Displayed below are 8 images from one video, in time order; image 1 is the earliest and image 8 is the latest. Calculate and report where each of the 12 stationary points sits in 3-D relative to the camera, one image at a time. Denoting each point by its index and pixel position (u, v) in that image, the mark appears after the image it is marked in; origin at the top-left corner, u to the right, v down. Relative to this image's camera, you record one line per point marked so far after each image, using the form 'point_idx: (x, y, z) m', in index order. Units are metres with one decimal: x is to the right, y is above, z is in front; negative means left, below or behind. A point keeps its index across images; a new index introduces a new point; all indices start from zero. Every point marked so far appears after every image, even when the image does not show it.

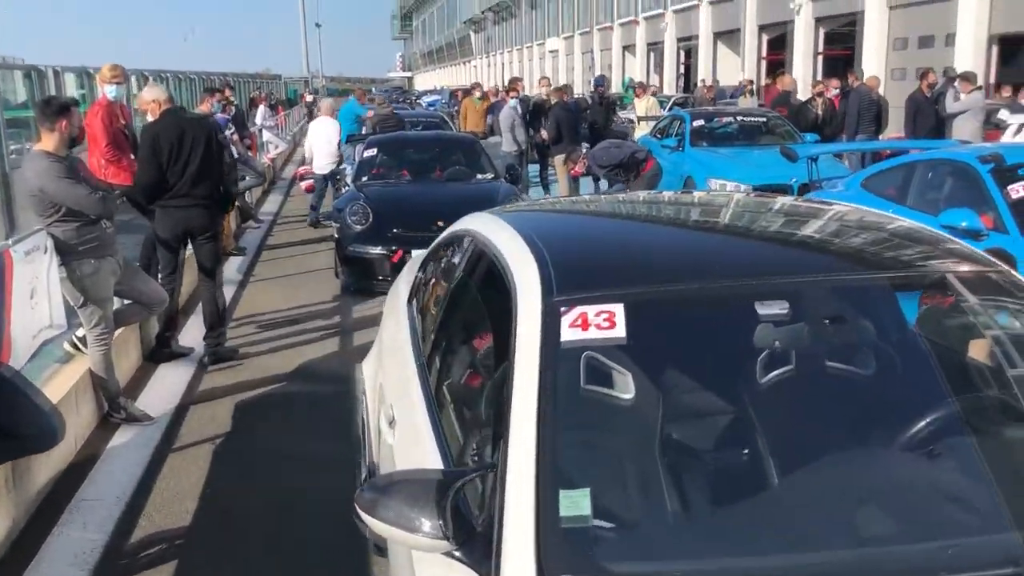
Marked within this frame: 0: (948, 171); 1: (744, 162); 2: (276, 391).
0: (+2.7, +0.7, +5.8) m
1: (+2.5, +1.4, +10.1) m
2: (-1.4, -0.6, +5.6) m
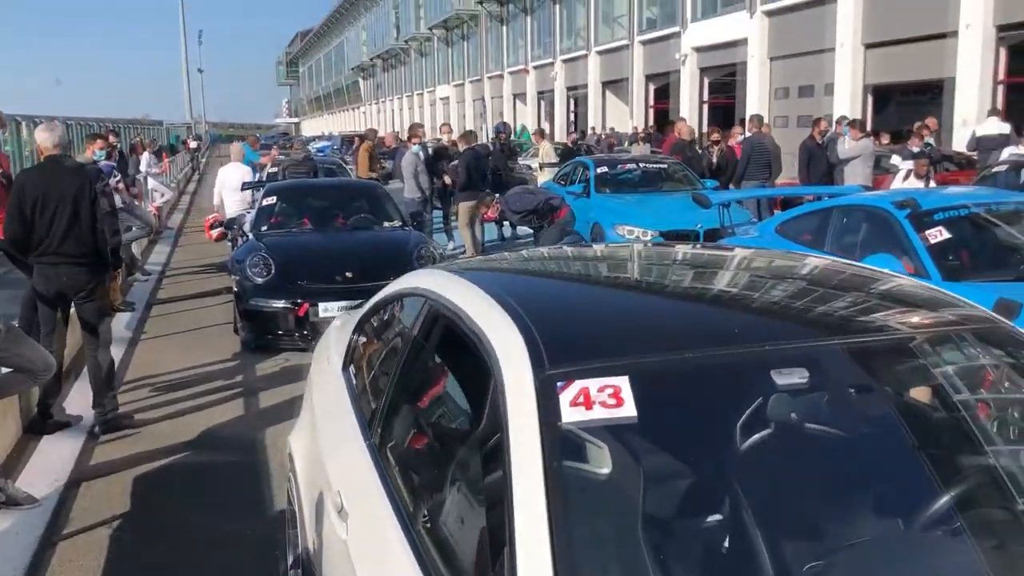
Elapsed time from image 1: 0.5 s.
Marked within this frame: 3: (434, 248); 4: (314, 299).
0: (+2.2, +0.5, +5.9) m
1: (+1.5, +0.9, +10.2) m
2: (-1.8, -0.9, +5.1) m
3: (-0.7, +0.4, +8.3) m
4: (-1.6, -0.1, +7.4) m
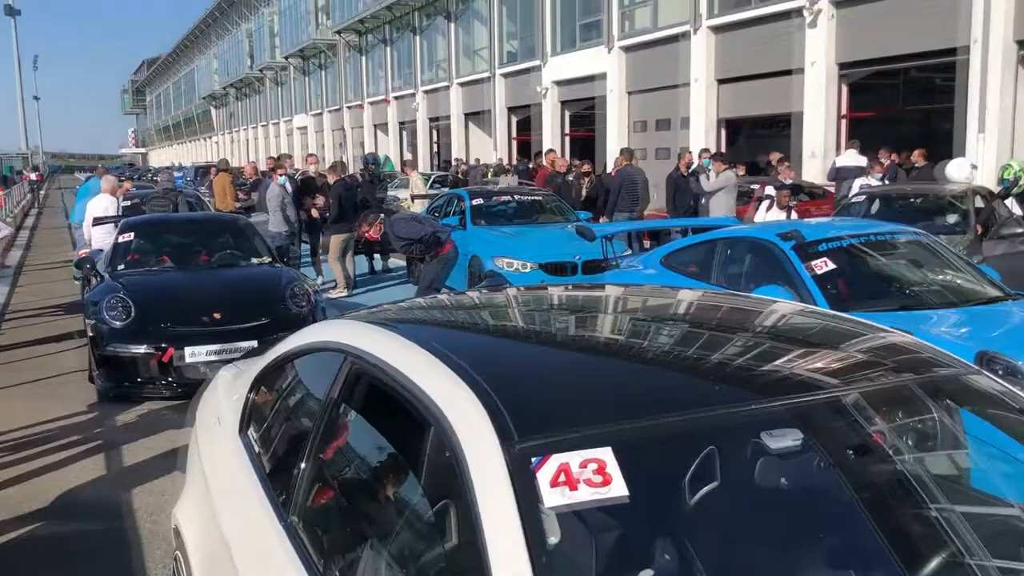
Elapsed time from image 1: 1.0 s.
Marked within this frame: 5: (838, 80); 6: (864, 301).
0: (+1.5, +0.3, +6.0) m
1: (+0.2, +0.5, +10.1) m
2: (-2.3, -1.2, +4.5) m
3: (-1.7, 0.0, +7.9) m
4: (-2.4, -0.4, +6.9) m
5: (+6.5, +4.1, +18.6) m
6: (+2.0, -0.1, +5.2) m
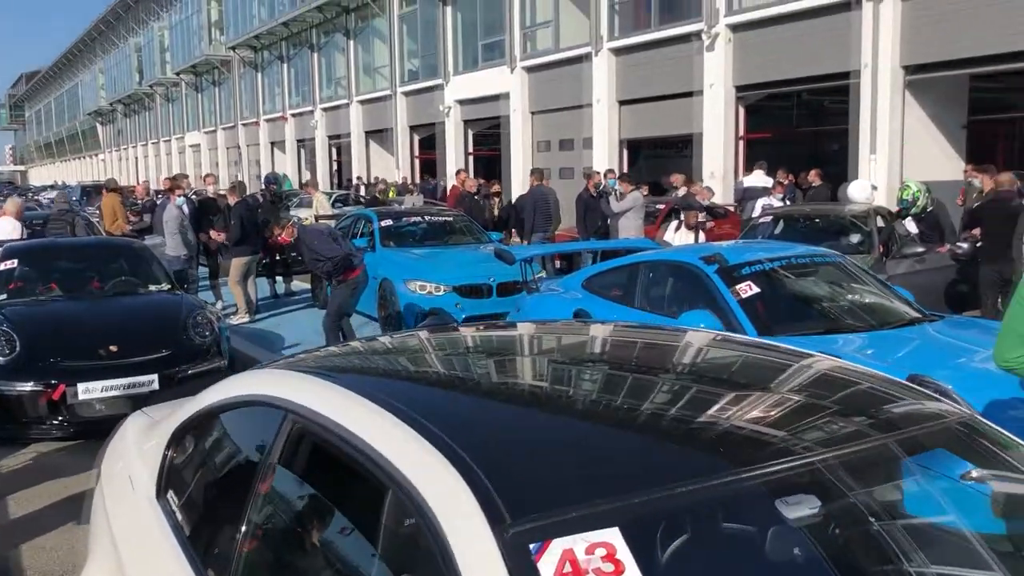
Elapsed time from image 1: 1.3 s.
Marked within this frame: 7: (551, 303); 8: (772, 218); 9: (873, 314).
0: (+1.0, +0.1, +5.9) m
1: (-0.8, +0.3, +9.9) m
2: (-2.6, -1.4, +4.0) m
3: (-2.4, -0.2, +7.5) m
4: (-3.0, -0.6, +6.4) m
5: (+4.6, +3.8, +19.1) m
6: (+1.6, -0.2, +5.2) m
7: (+0.2, -0.1, +6.7) m
8: (+2.8, +0.8, +10.2) m
9: (+2.1, -0.2, +5.5) m
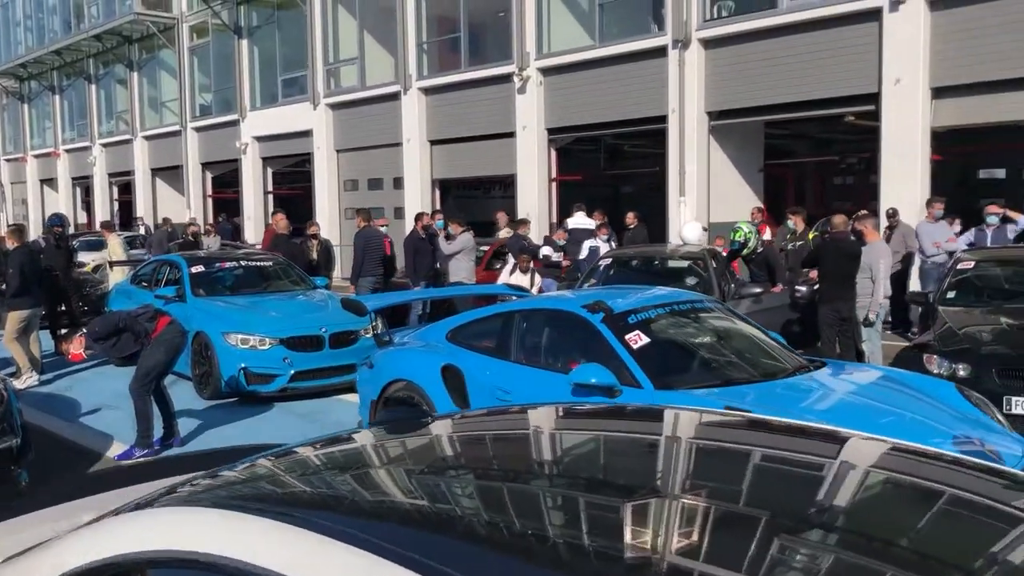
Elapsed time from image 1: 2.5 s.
0: (+0.2, -0.2, +5.5) m
1: (-2.4, -0.2, +9.0) m
2: (-2.9, -1.6, +2.8) m
3: (-3.5, -0.6, +6.3) m
4: (-3.8, -1.0, +5.1) m
5: (+0.7, +3.0, +19.3) m
6: (+0.9, -0.5, +4.9) m
7: (-0.7, -0.4, +6.0) m
8: (+1.0, +0.3, +10.1) m
9: (+1.4, -0.4, +5.3) m
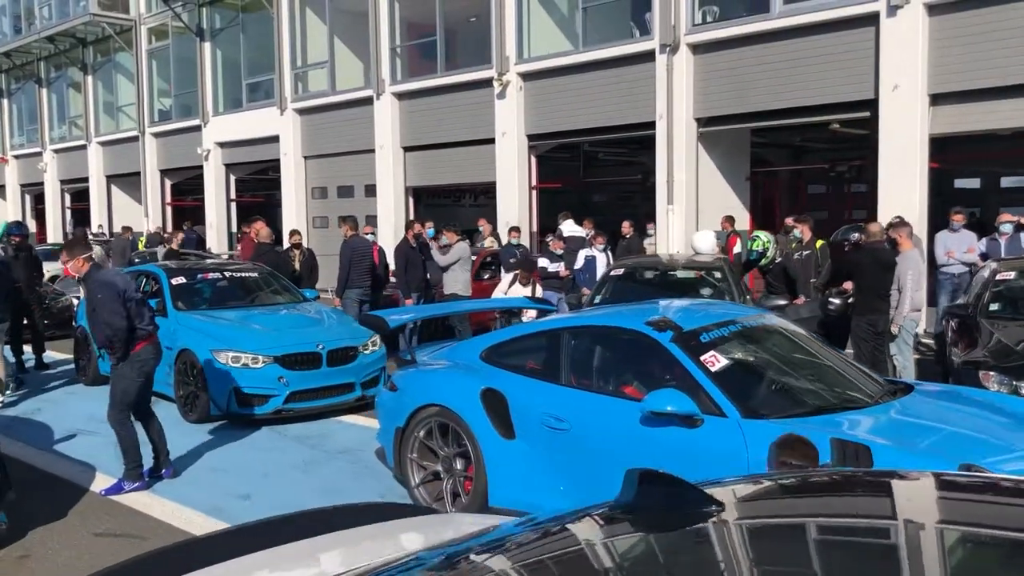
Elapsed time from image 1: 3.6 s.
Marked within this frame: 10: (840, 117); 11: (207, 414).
0: (+0.5, -0.3, +5.0) m
1: (-2.3, -0.4, +8.3) m
2: (-2.5, -1.7, +2.1) m
3: (-3.2, -0.7, +5.6) m
4: (-3.5, -1.1, +4.3) m
5: (+0.3, +2.8, +18.8) m
6: (+1.2, -0.5, +4.4) m
7: (-0.5, -0.5, +5.5) m
8: (+1.1, +0.2, +9.6) m
9: (+1.7, -0.5, +4.9) m
10: (+5.0, +2.6, +14.2) m
11: (-2.6, -1.1, +8.0) m
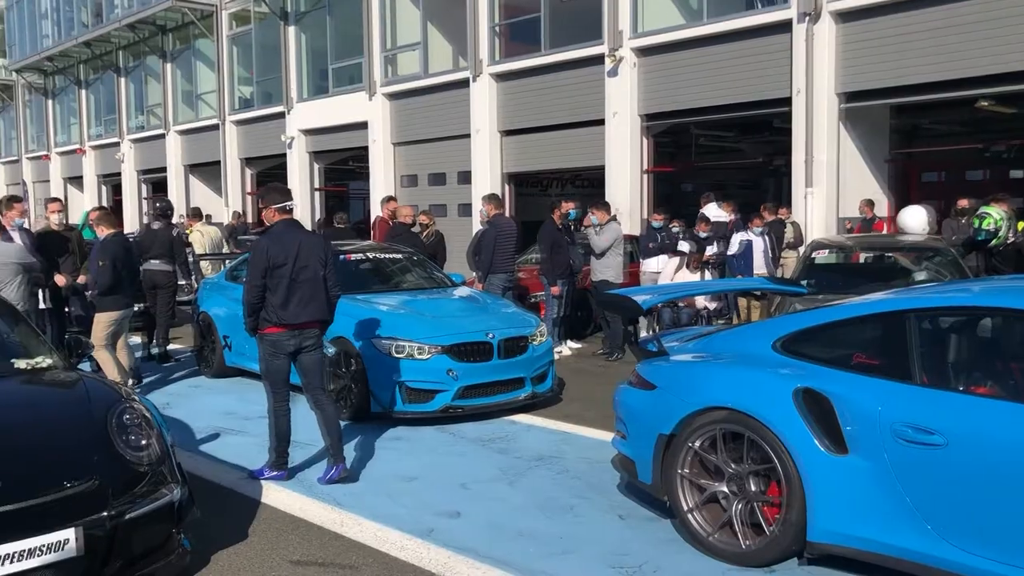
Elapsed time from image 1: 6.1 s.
0: (+1.8, -0.2, +3.8) m
1: (-0.8, -0.2, +7.3) m
2: (-1.3, -1.6, +1.1) m
3: (-1.9, -0.6, +4.6) m
4: (-2.2, -0.9, +3.4) m
5: (+2.4, +2.9, +17.6) m
6: (+2.5, -0.4, +3.2) m
7: (+0.9, -0.4, +4.4) m
8: (+2.7, +0.3, +8.4) m
9: (+3.0, -0.4, +3.6) m
10: (+6.8, +2.7, +12.8) m
11: (-1.1, -0.9, +7.0) m
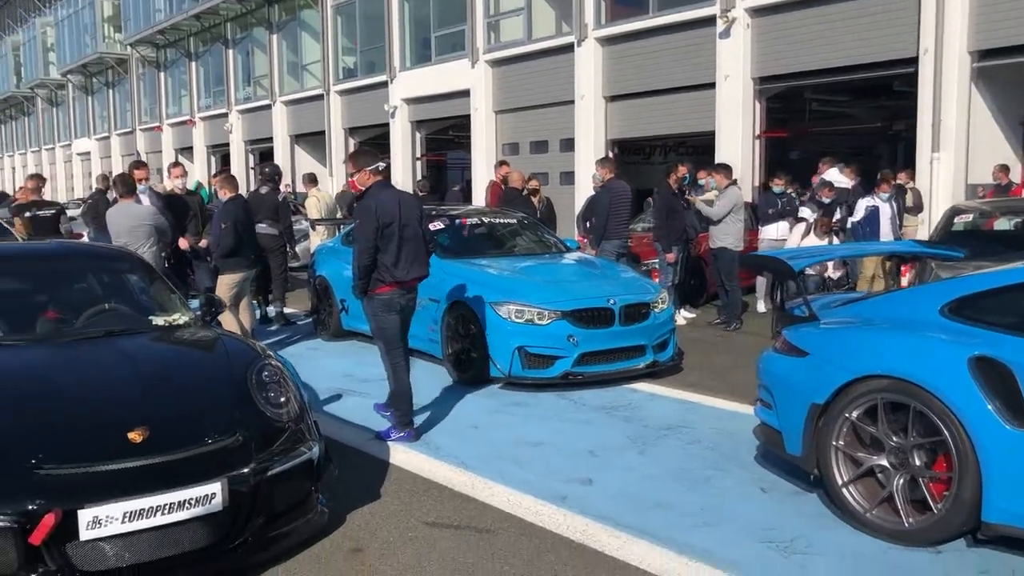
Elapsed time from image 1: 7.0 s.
0: (+2.4, 0.0, +3.4) m
1: (+0.2, +0.1, +7.2) m
2: (-1.0, -1.5, +1.1) m
3: (-1.2, -0.4, +4.6) m
4: (-1.6, -0.8, +3.4) m
5: (+4.4, +3.5, +17.0) m
6: (+3.0, -0.3, +2.8) m
7: (+1.5, -0.2, +4.1) m
8: (+3.7, +0.6, +7.9) m
9: (+3.5, -0.2, +3.2) m
10: (+8.3, +3.1, +11.8) m
11: (-0.2, -0.7, +7.0) m
